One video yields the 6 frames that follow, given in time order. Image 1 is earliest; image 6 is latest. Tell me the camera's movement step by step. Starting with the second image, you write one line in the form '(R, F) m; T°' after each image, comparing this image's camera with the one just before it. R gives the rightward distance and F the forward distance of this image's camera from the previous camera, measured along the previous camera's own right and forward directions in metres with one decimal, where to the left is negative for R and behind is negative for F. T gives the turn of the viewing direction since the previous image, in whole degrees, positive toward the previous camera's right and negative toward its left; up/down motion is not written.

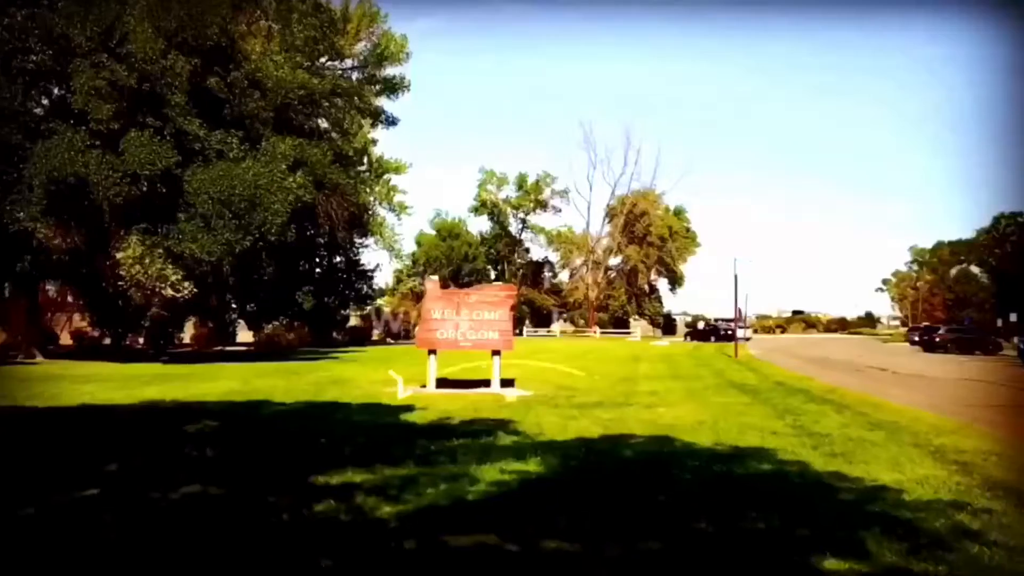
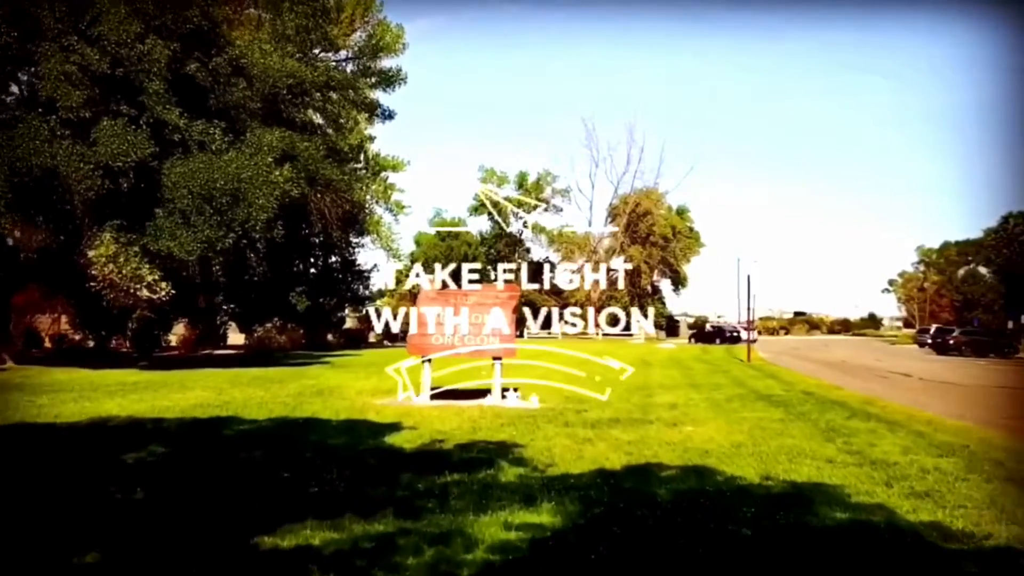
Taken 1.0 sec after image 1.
(0.0, +0.4) m; 0°
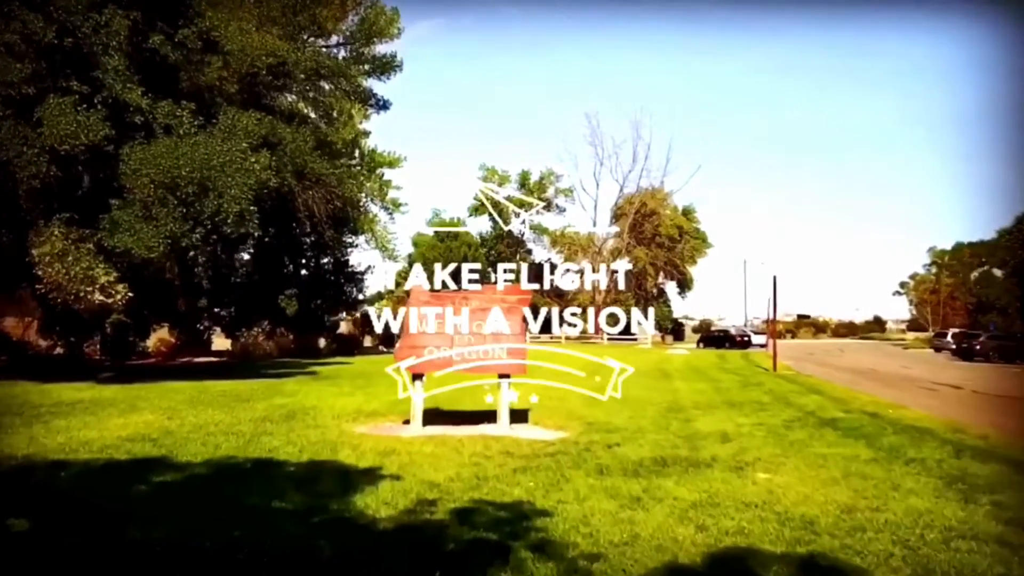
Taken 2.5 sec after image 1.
(0.0, +0.7) m; 0°
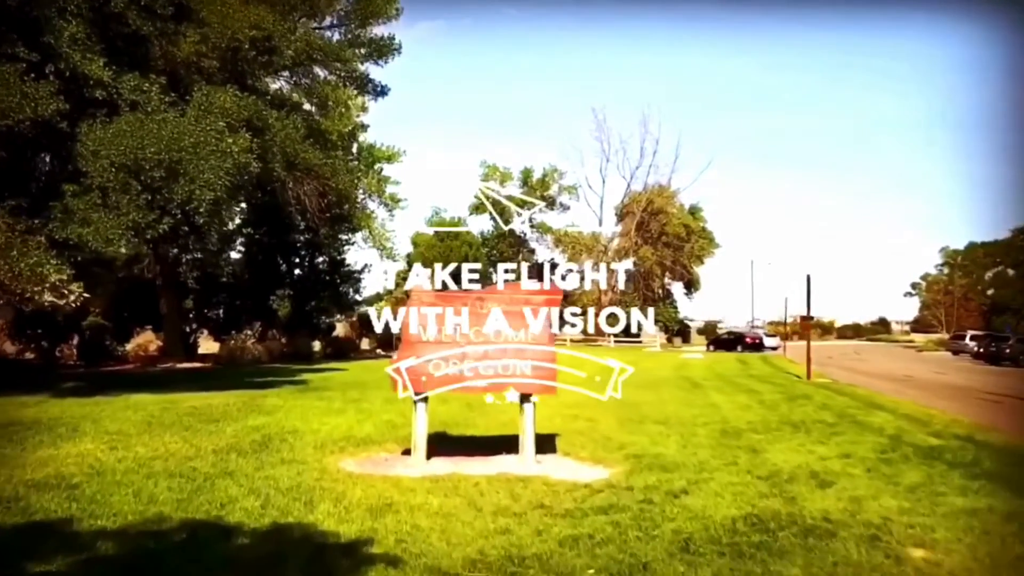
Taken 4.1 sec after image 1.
(-0.1, +0.7) m; 0°
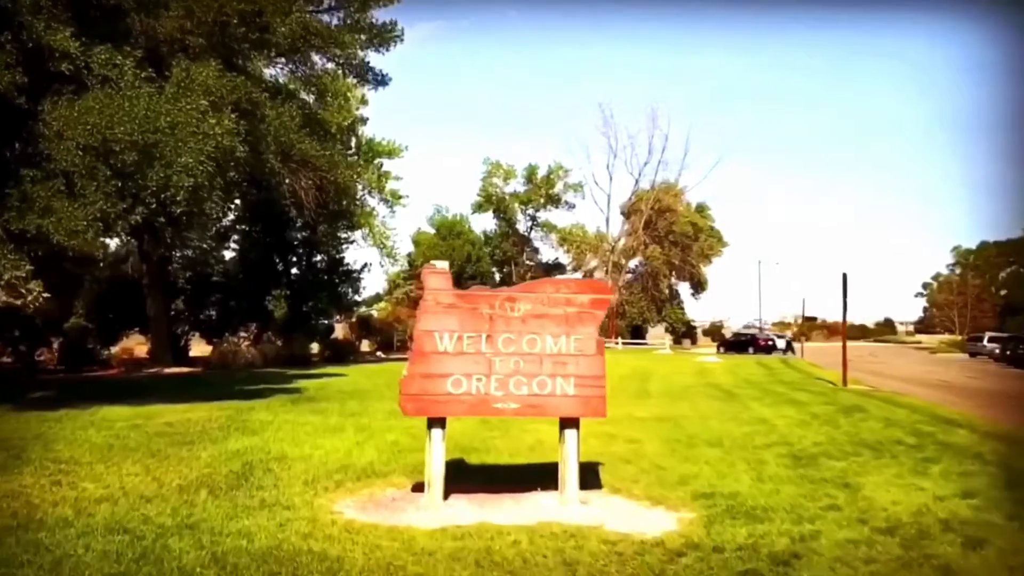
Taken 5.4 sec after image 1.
(-0.1, +0.6) m; 0°
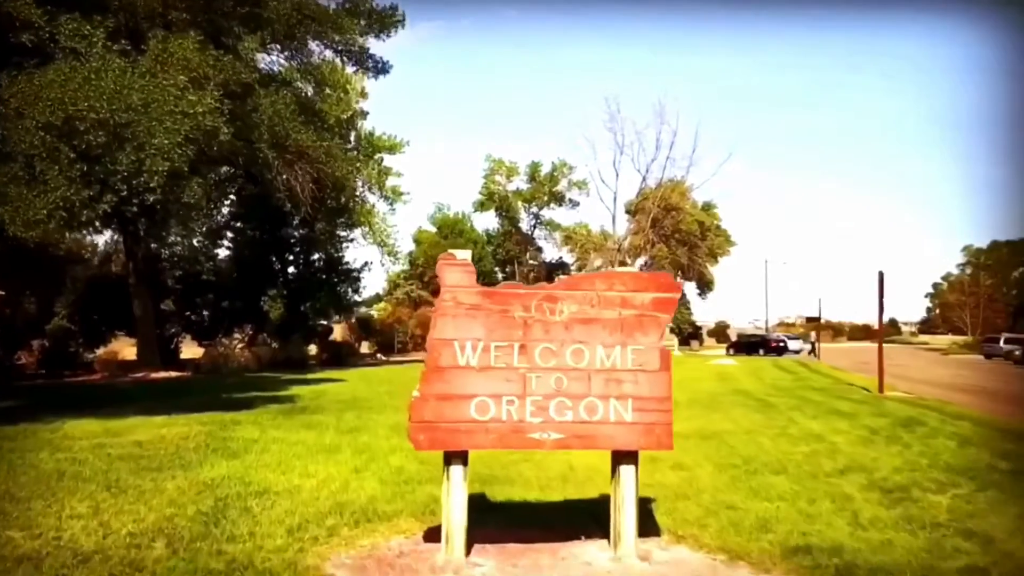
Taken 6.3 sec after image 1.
(-0.1, +0.5) m; 0°
